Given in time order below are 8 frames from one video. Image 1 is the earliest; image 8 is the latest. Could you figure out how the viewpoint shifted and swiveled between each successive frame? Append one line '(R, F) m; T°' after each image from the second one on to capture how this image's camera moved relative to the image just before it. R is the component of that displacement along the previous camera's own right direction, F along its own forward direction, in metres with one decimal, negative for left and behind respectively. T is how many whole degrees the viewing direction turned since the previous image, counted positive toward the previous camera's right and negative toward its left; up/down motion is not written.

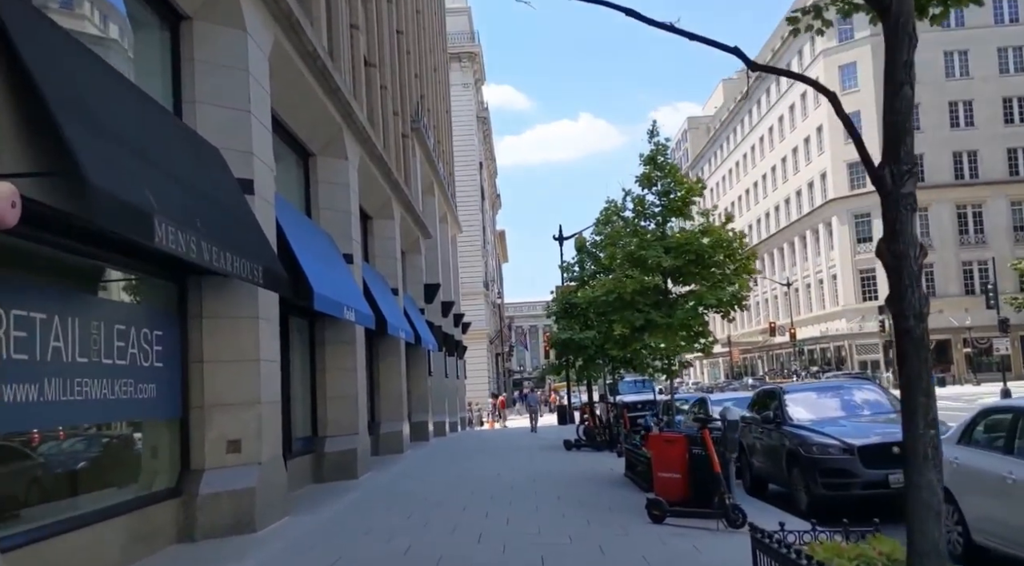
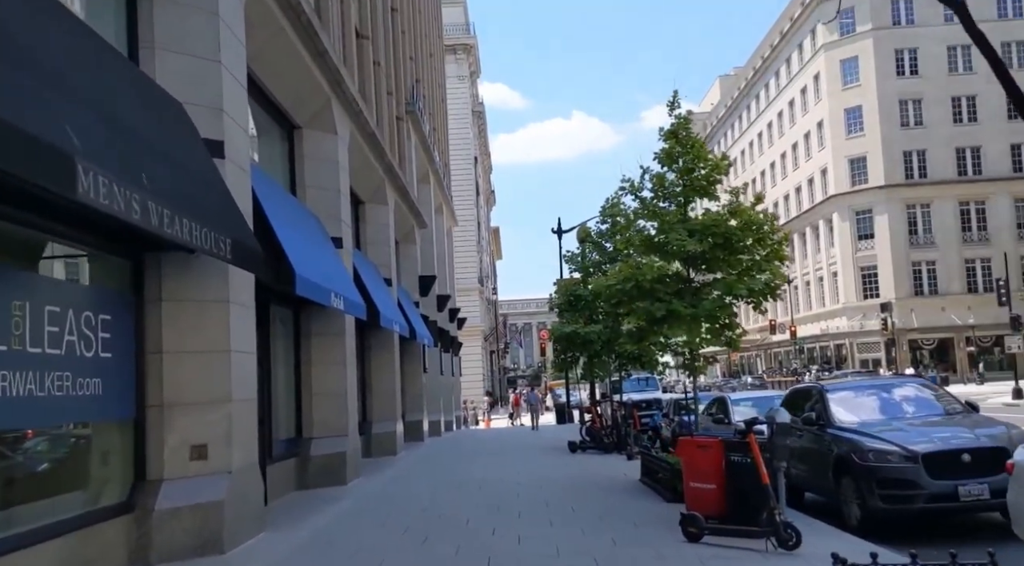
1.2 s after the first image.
(-0.2, +1.4) m; 0°
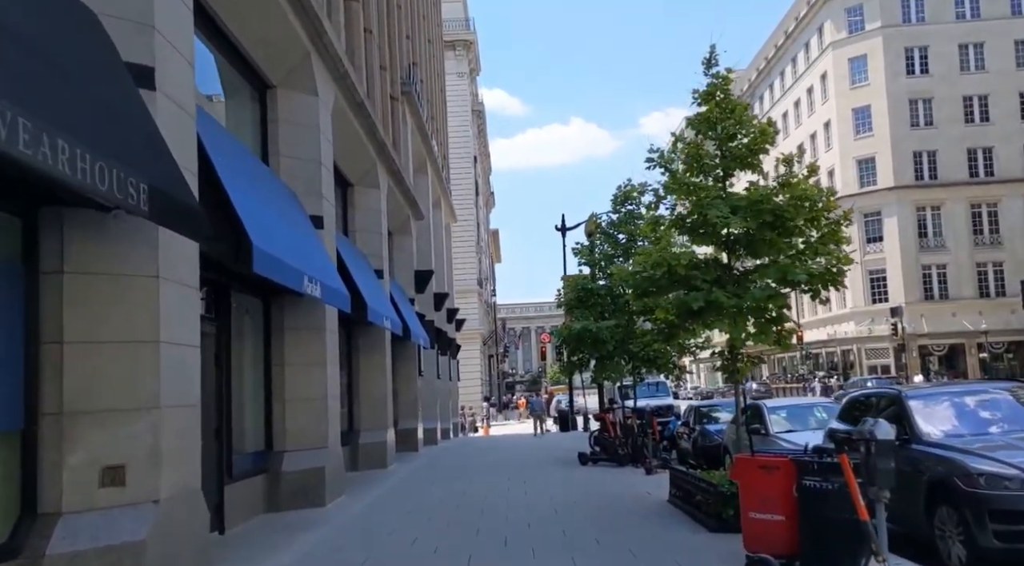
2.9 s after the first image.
(-0.2, +2.0) m; 0°
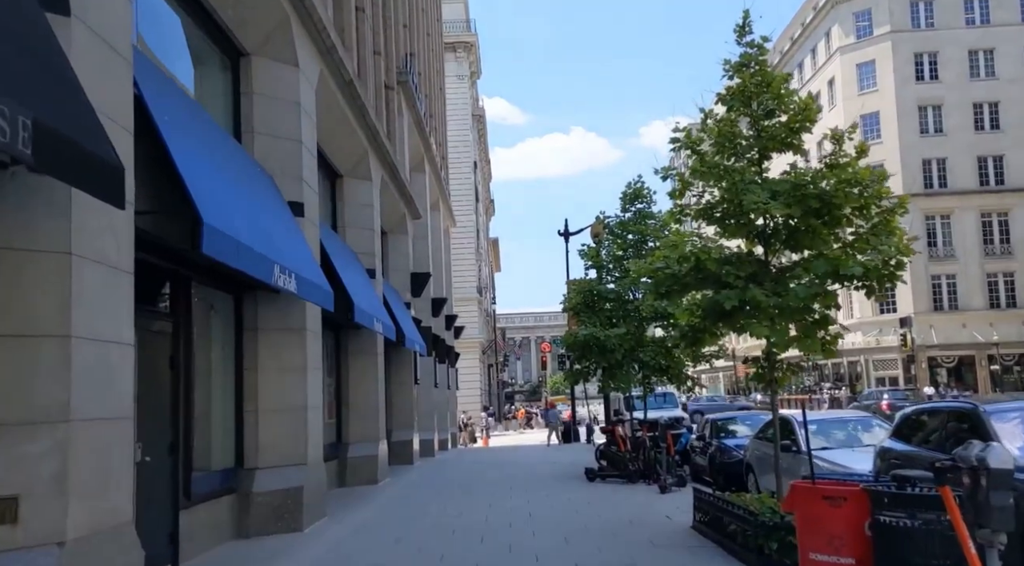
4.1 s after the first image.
(-0.1, +1.4) m; 0°
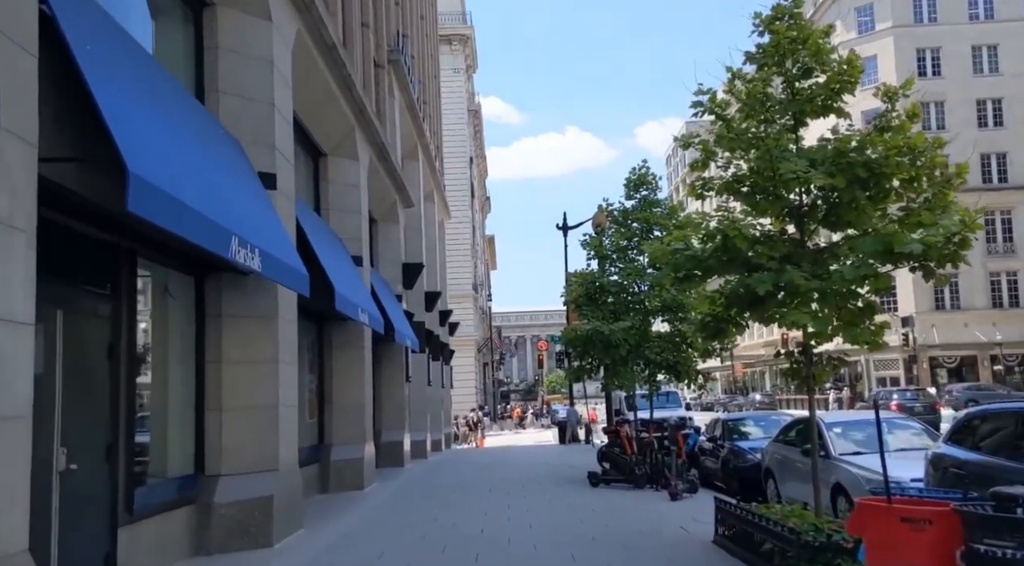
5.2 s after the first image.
(-0.1, +1.2) m; 0°
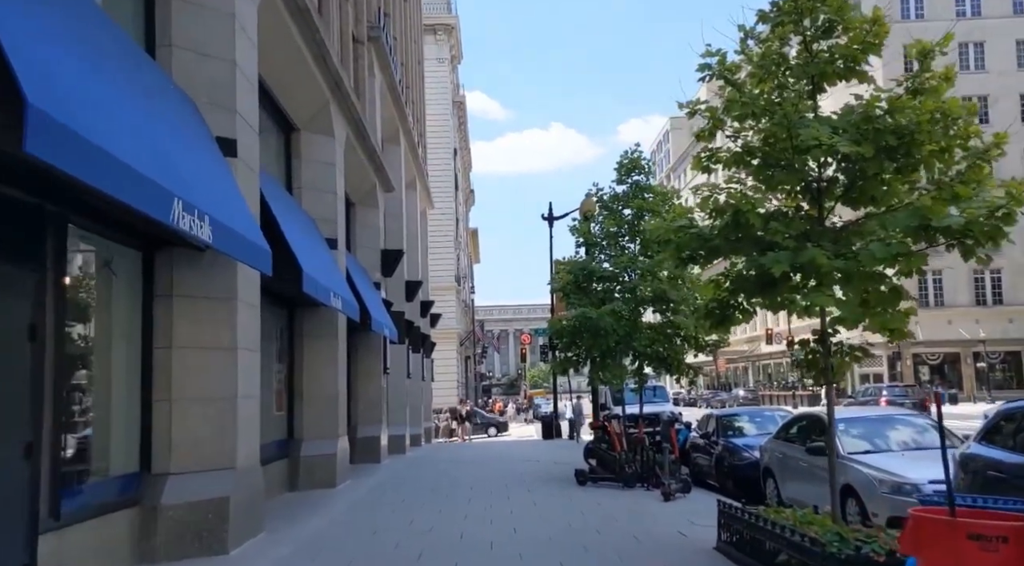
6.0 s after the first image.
(0.0, +0.9) m; +1°
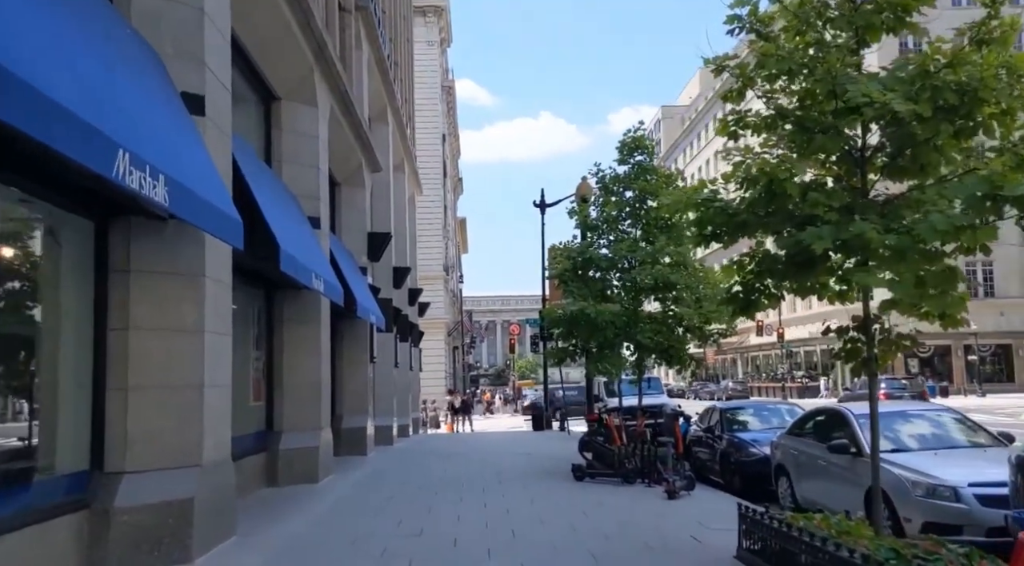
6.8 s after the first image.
(-0.1, +0.9) m; +1°
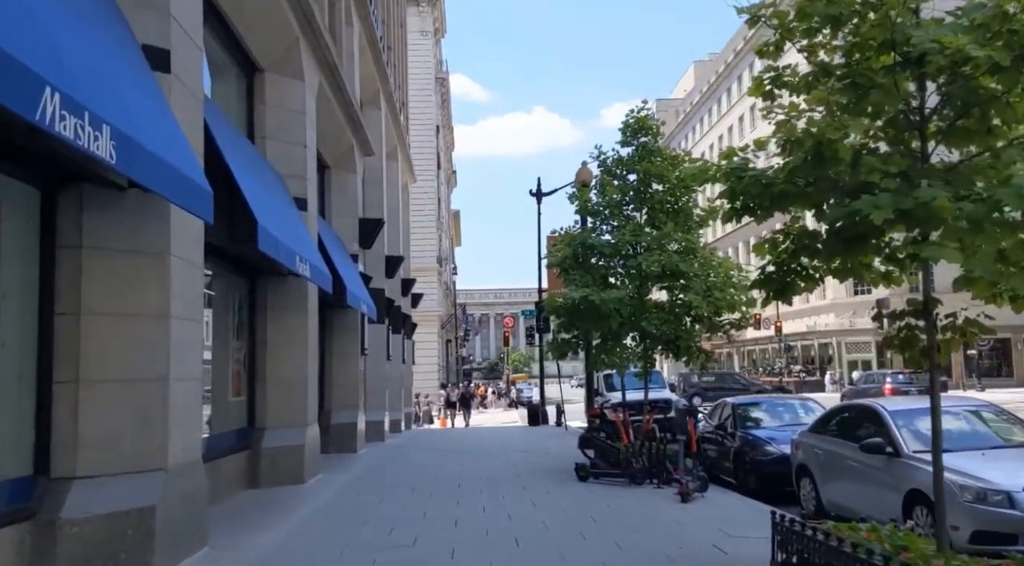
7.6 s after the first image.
(-0.1, +0.9) m; 0°
